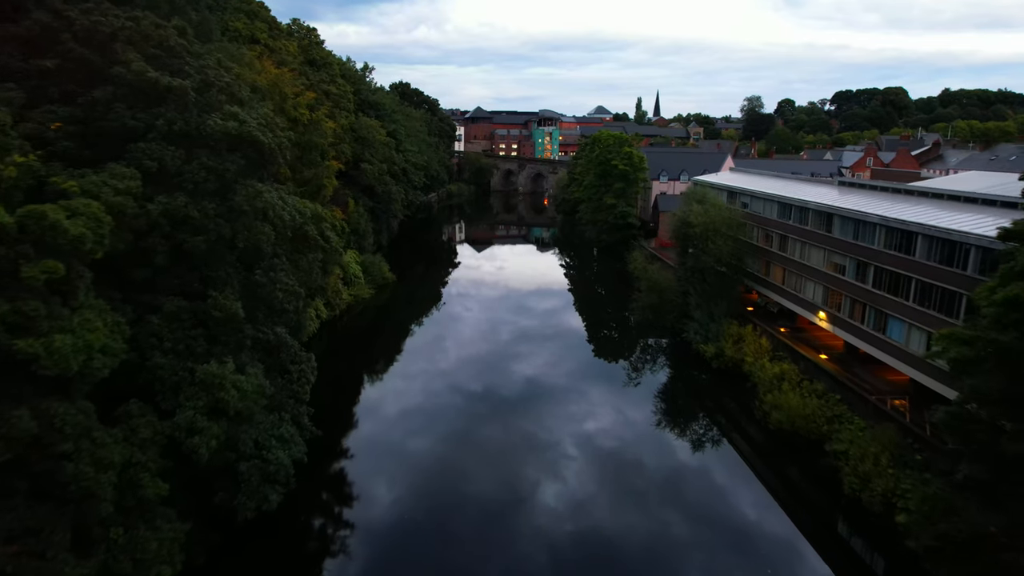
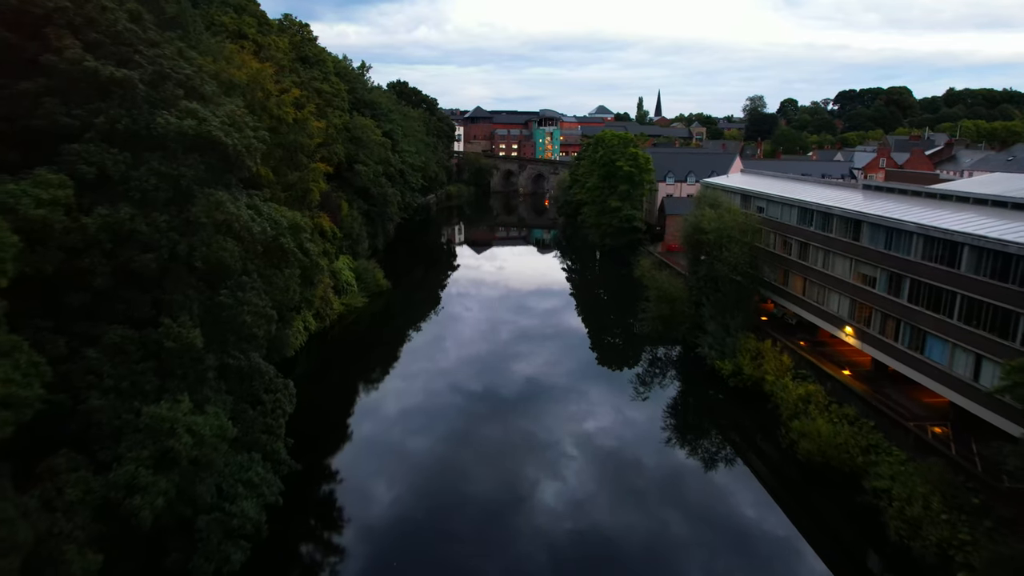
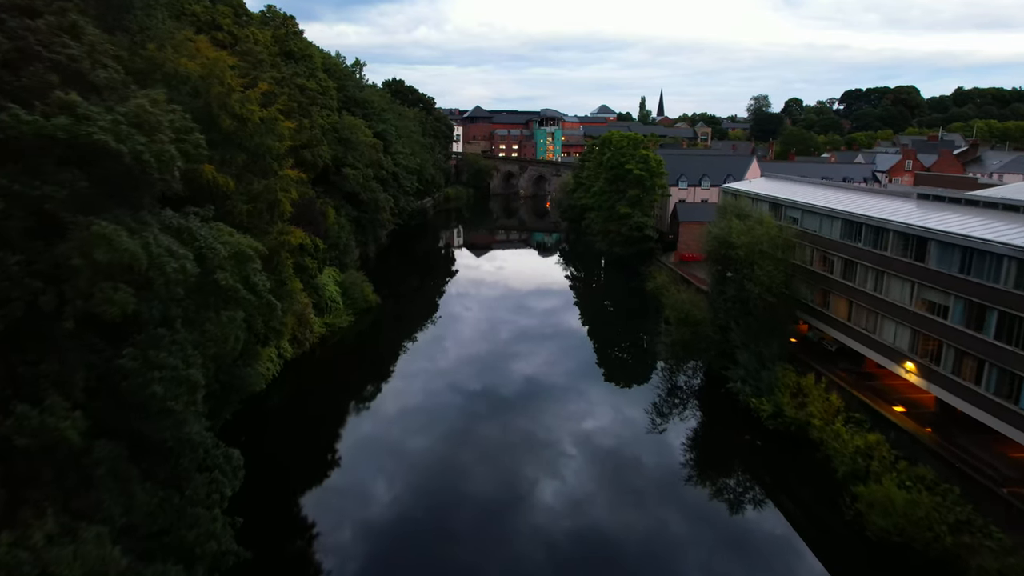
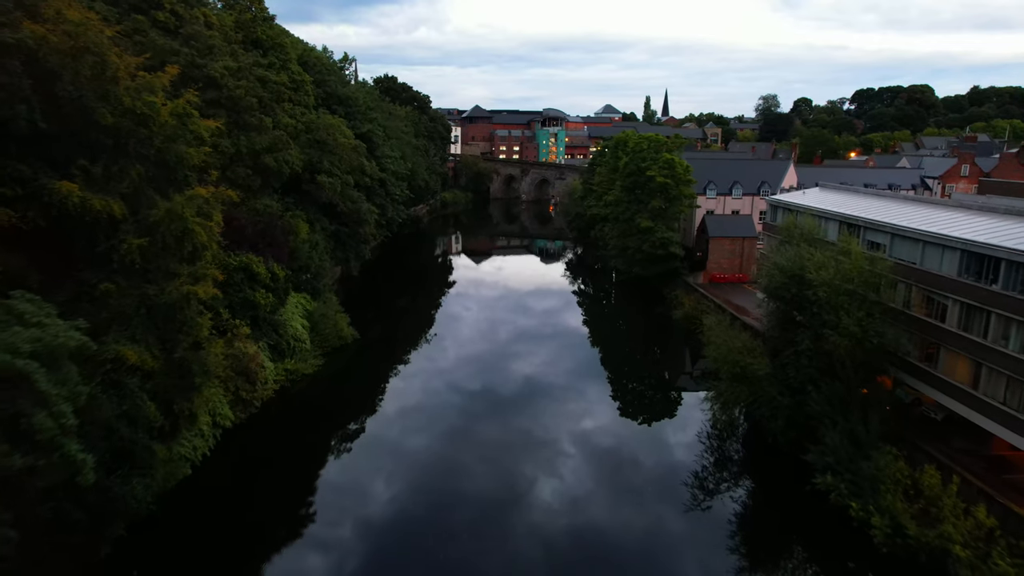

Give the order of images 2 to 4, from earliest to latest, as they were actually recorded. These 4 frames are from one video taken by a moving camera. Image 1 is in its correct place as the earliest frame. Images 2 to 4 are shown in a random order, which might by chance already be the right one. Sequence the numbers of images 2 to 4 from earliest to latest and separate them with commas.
2, 3, 4
